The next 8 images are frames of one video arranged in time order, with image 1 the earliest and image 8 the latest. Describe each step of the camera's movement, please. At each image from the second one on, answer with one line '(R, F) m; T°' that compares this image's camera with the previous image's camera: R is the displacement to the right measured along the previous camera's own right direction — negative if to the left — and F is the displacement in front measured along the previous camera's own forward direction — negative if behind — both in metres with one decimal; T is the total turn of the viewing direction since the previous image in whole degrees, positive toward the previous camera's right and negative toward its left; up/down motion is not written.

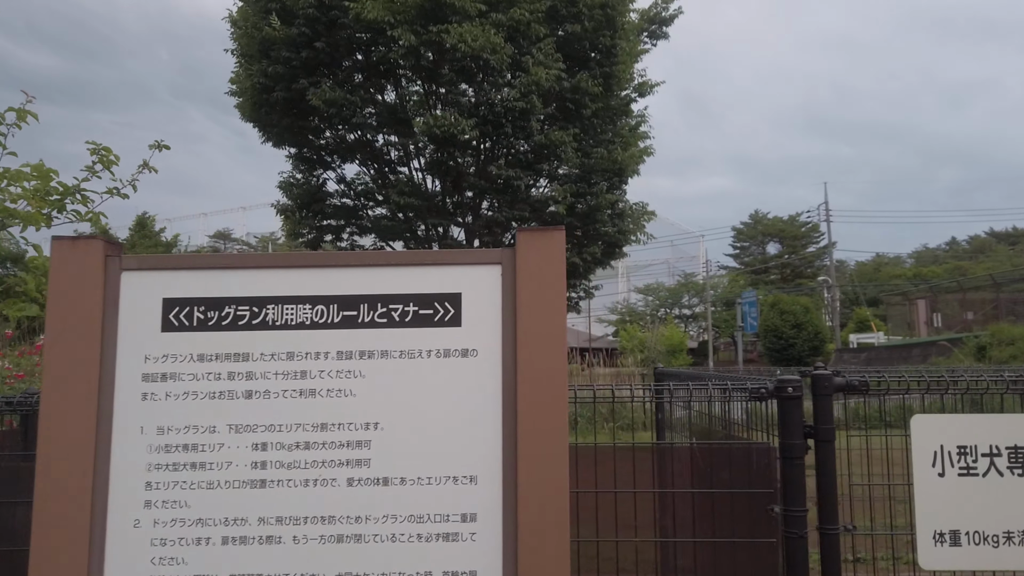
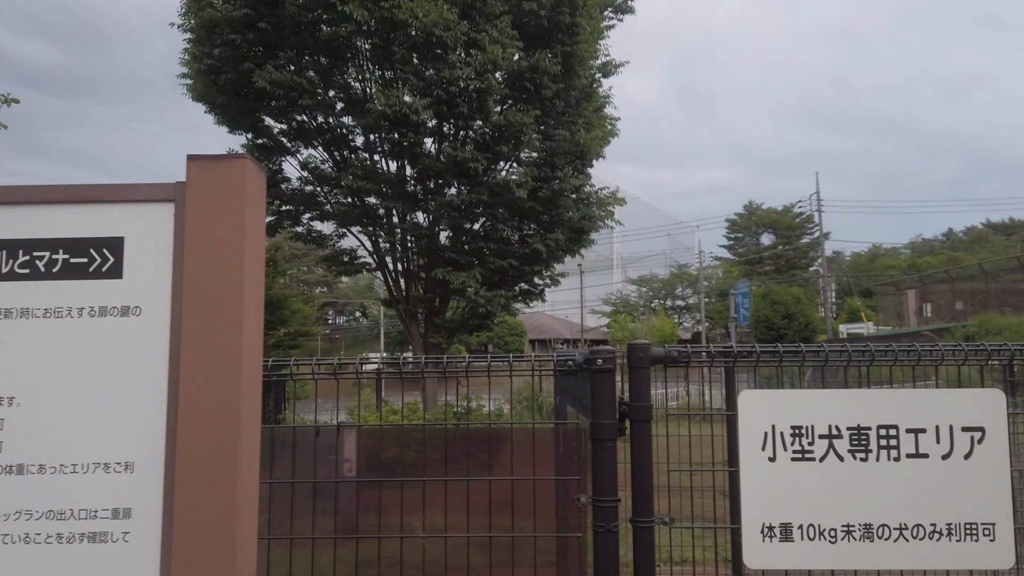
(+0.5, +0.3) m; 0°
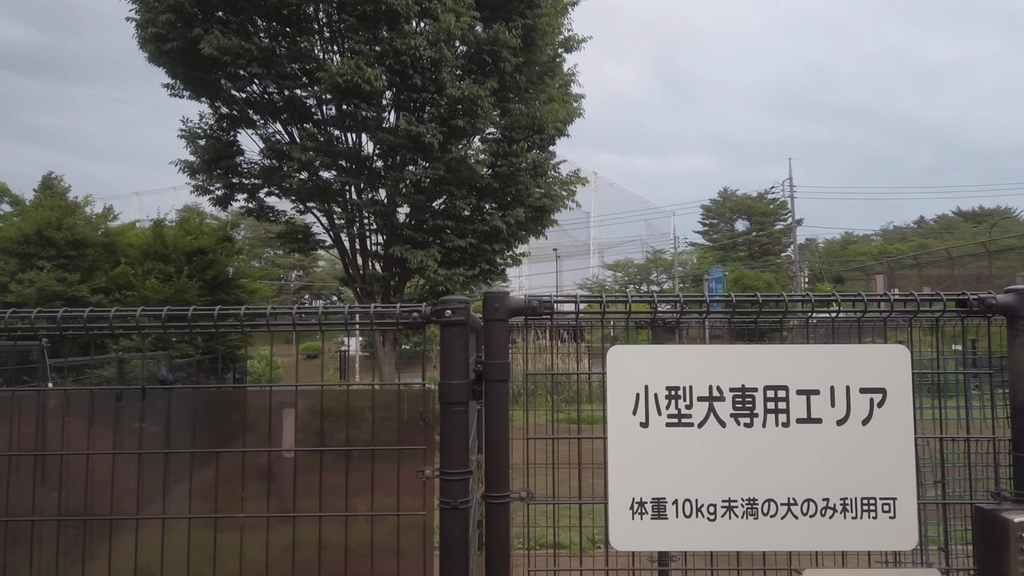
(+0.3, +0.2) m; +2°
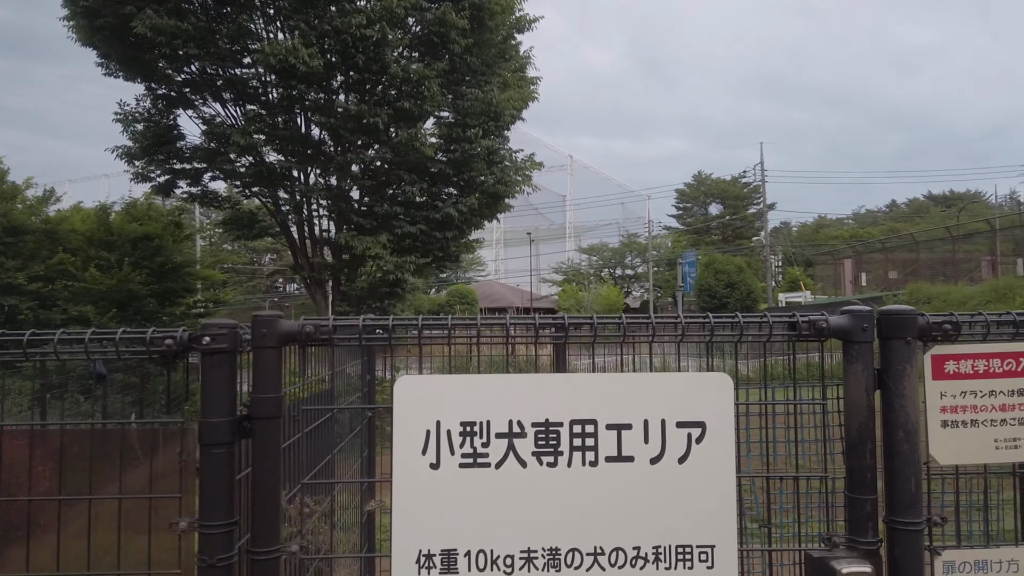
(+0.3, +0.2) m; +2°
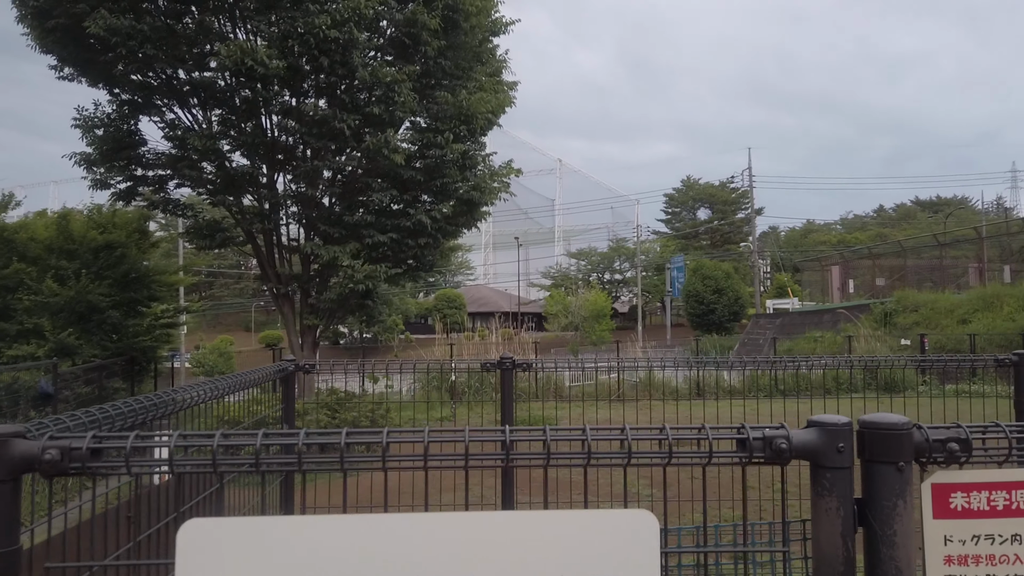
(+0.2, +0.4) m; +1°
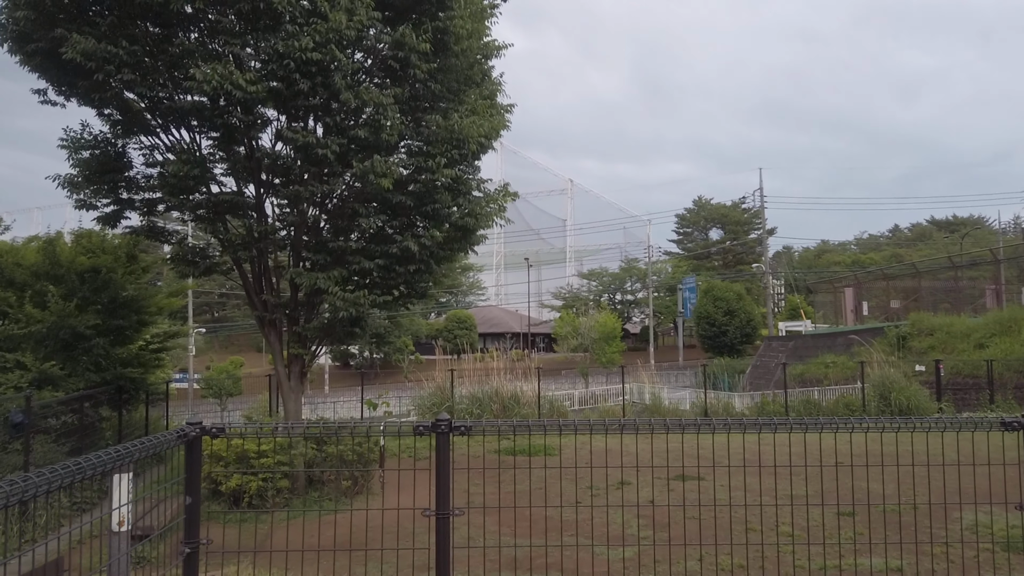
(+0.2, +0.3) m; -1°
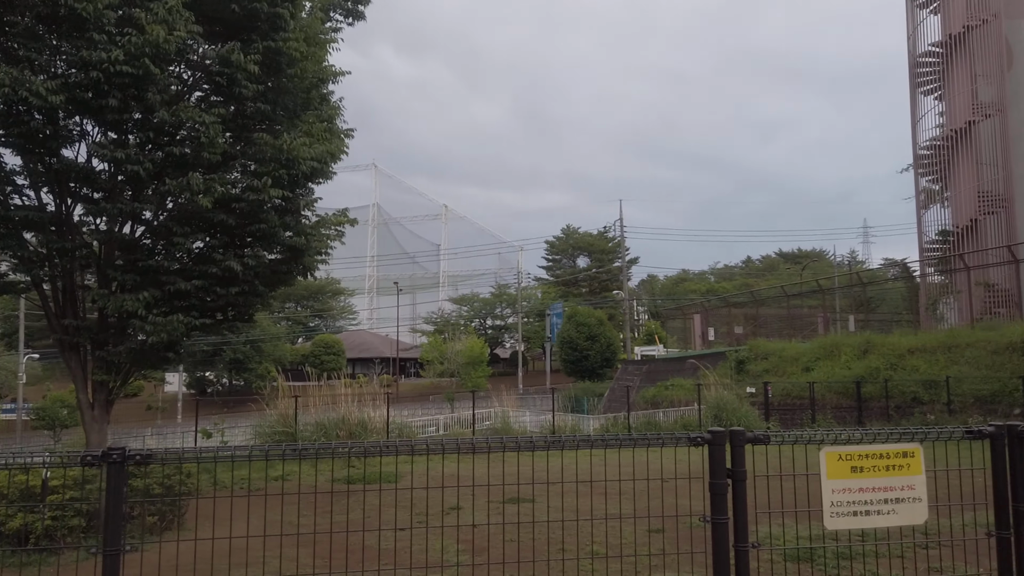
(+0.6, 0.0) m; +9°
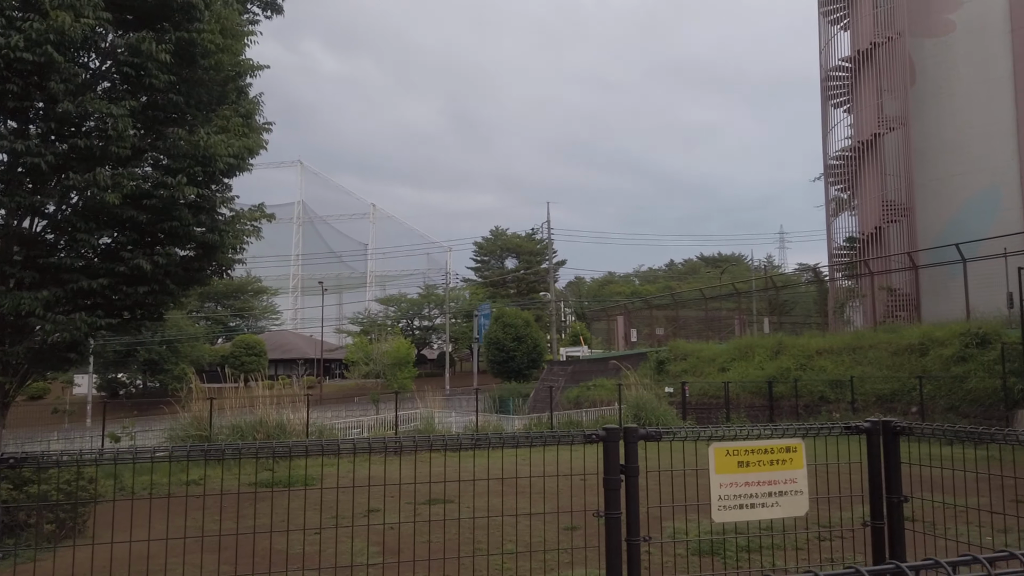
(+0.1, 0.0) m; +5°
